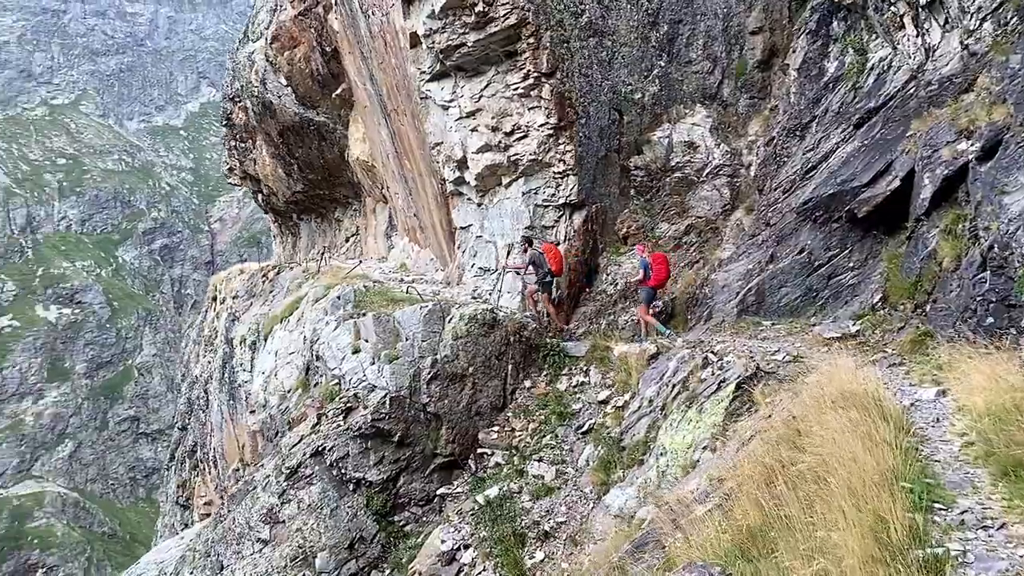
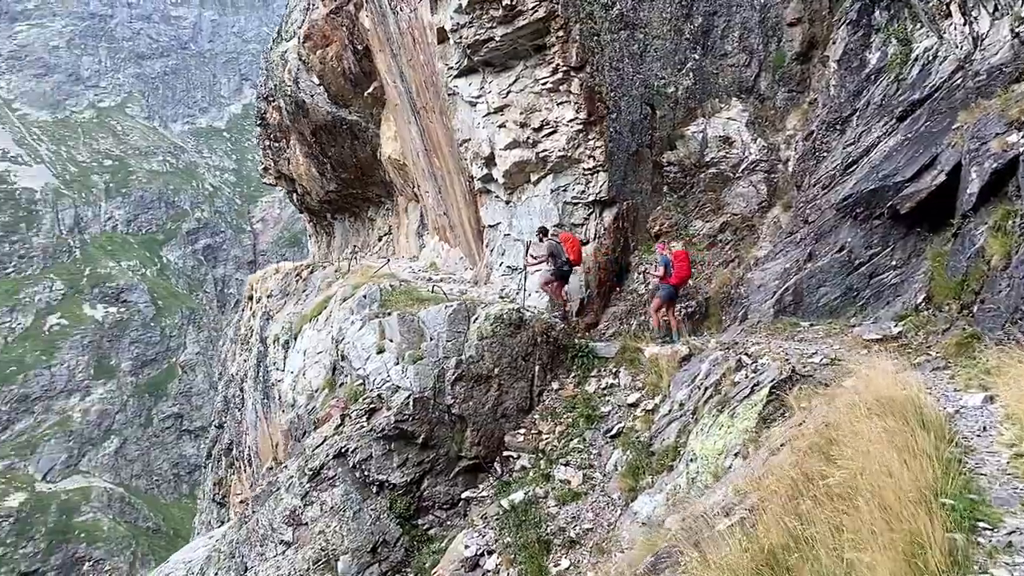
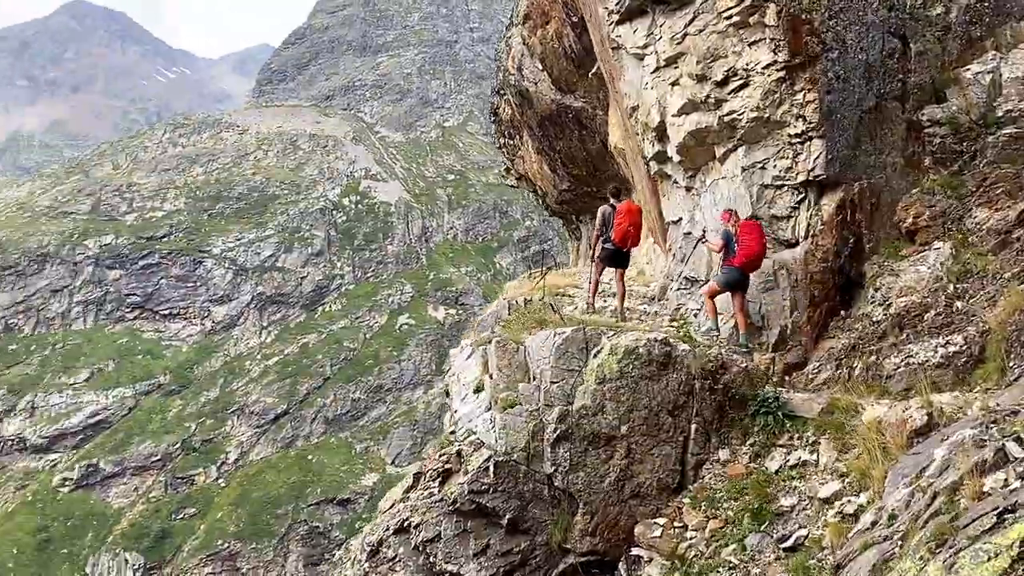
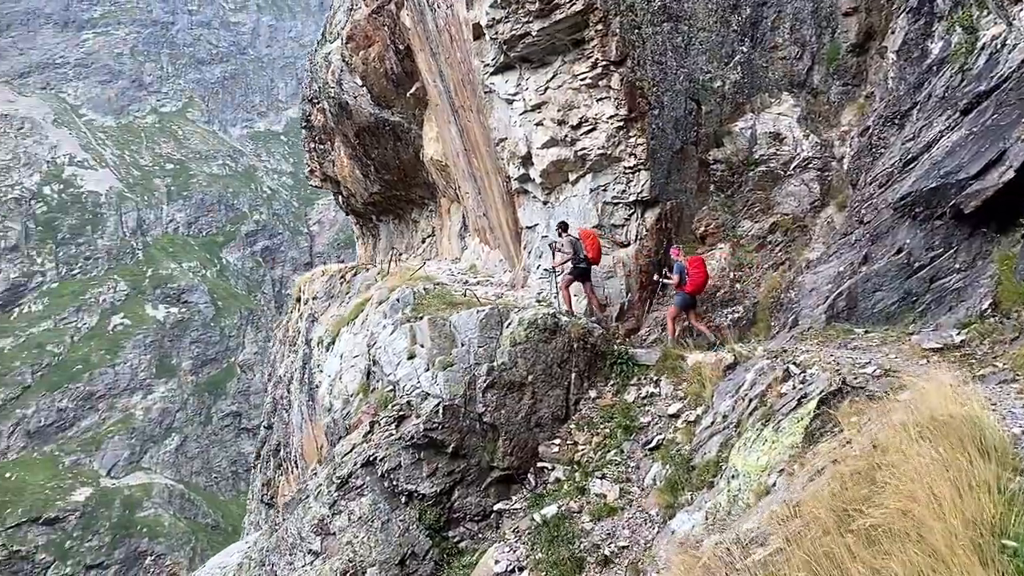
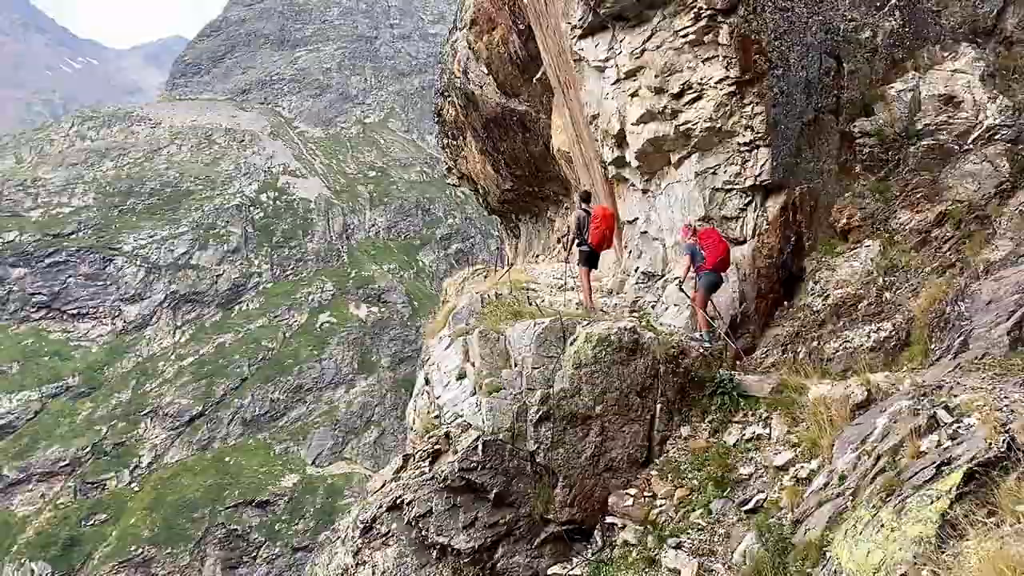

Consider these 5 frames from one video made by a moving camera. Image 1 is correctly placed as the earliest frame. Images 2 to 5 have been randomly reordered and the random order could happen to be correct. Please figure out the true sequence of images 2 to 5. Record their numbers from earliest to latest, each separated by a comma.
2, 4, 5, 3
